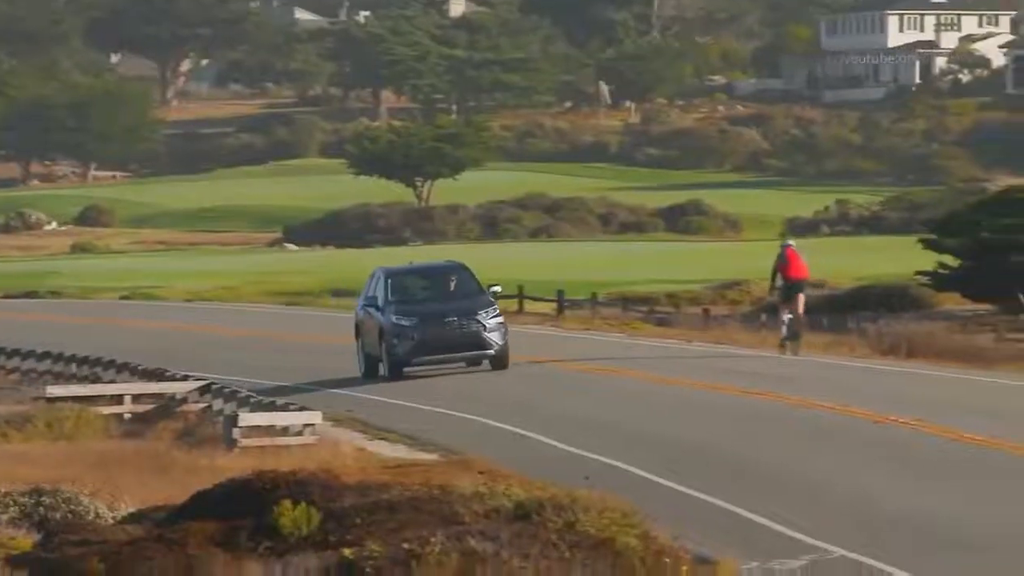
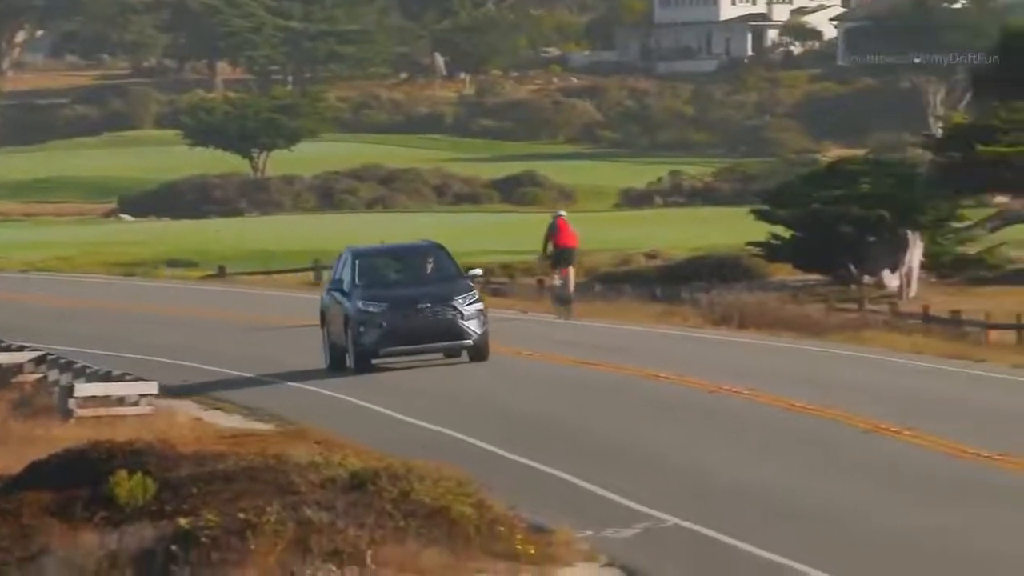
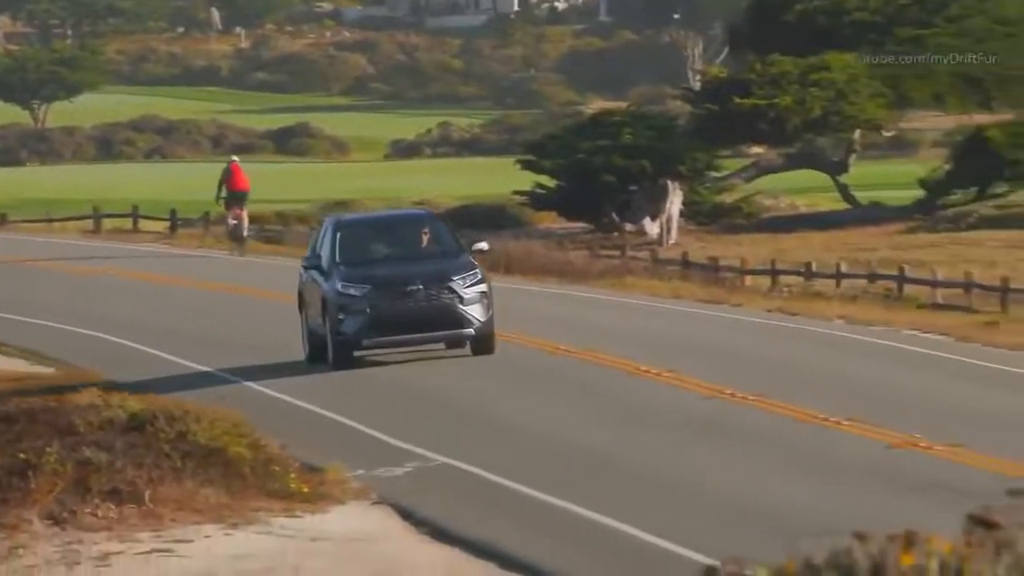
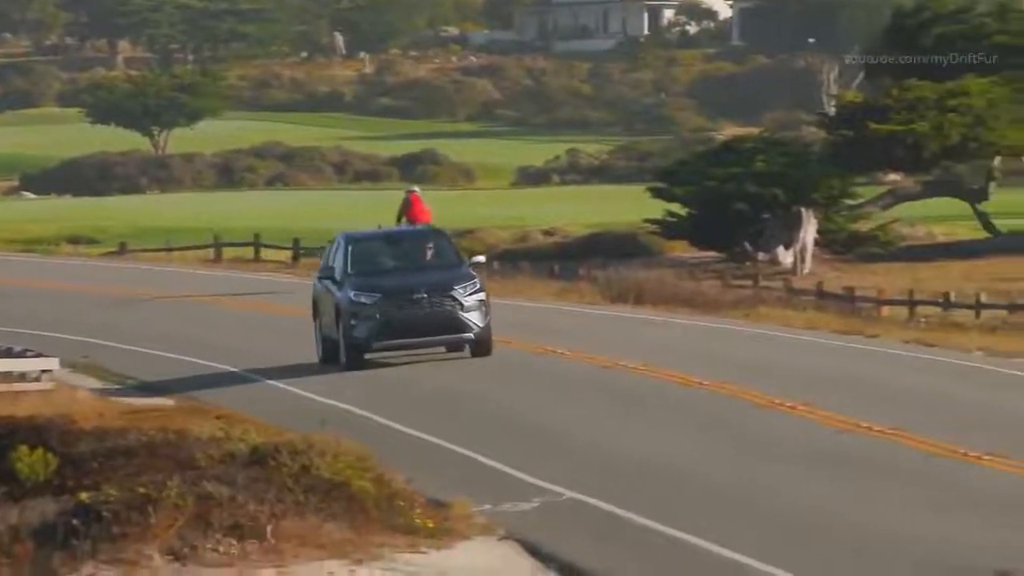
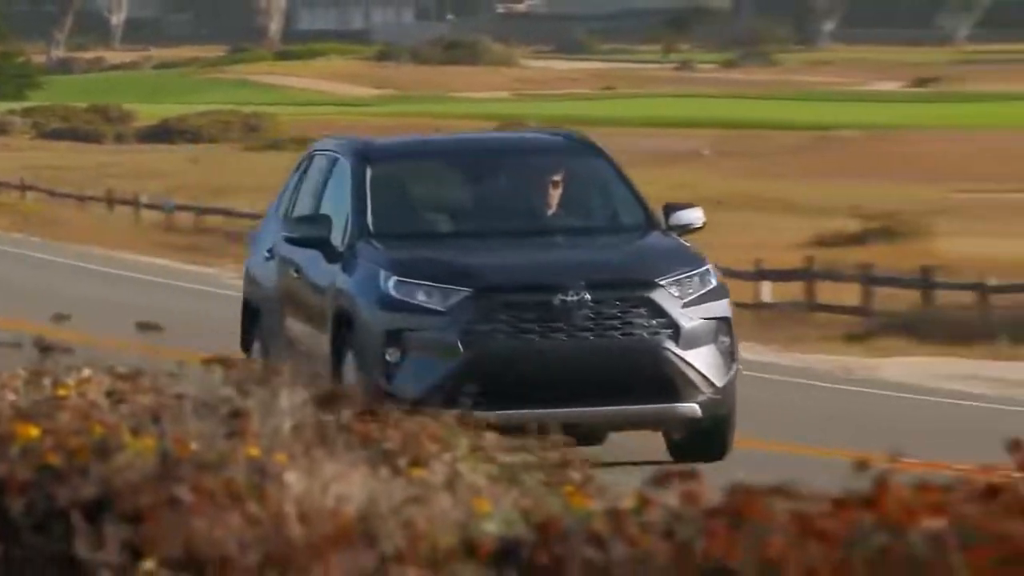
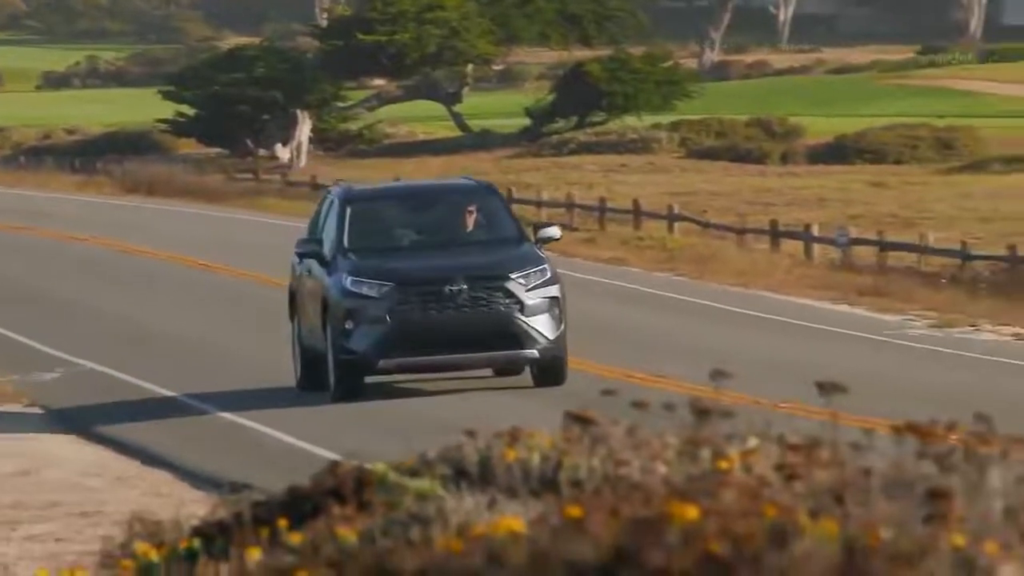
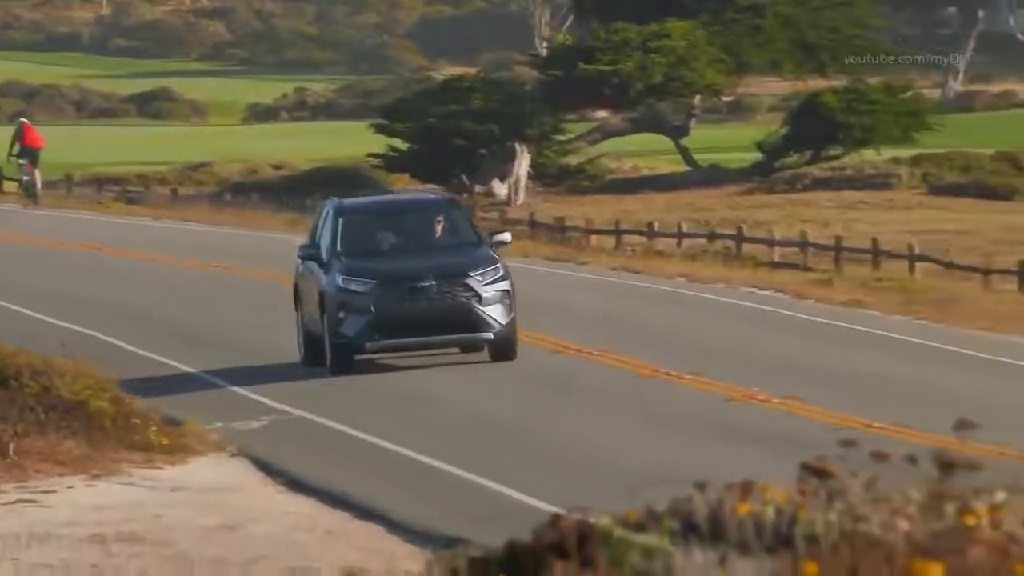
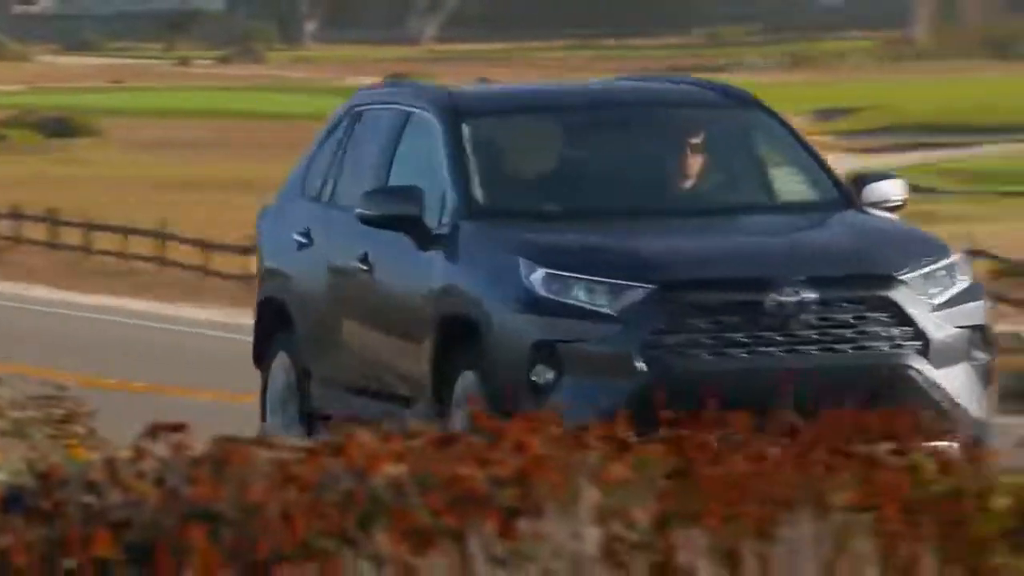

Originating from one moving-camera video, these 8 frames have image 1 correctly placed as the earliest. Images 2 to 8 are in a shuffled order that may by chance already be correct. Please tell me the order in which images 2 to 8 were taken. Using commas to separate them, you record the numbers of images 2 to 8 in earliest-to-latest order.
2, 4, 3, 7, 6, 5, 8
